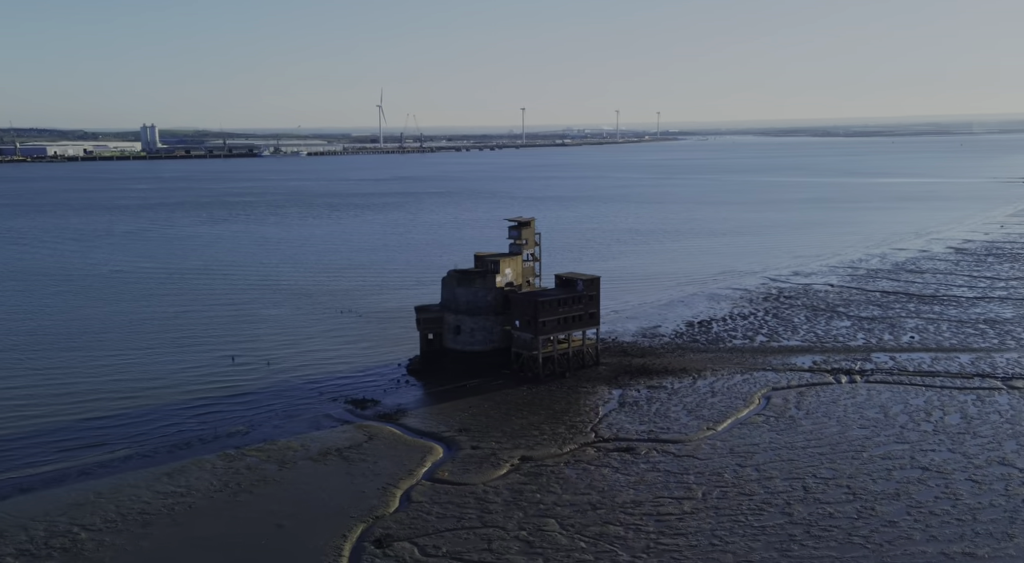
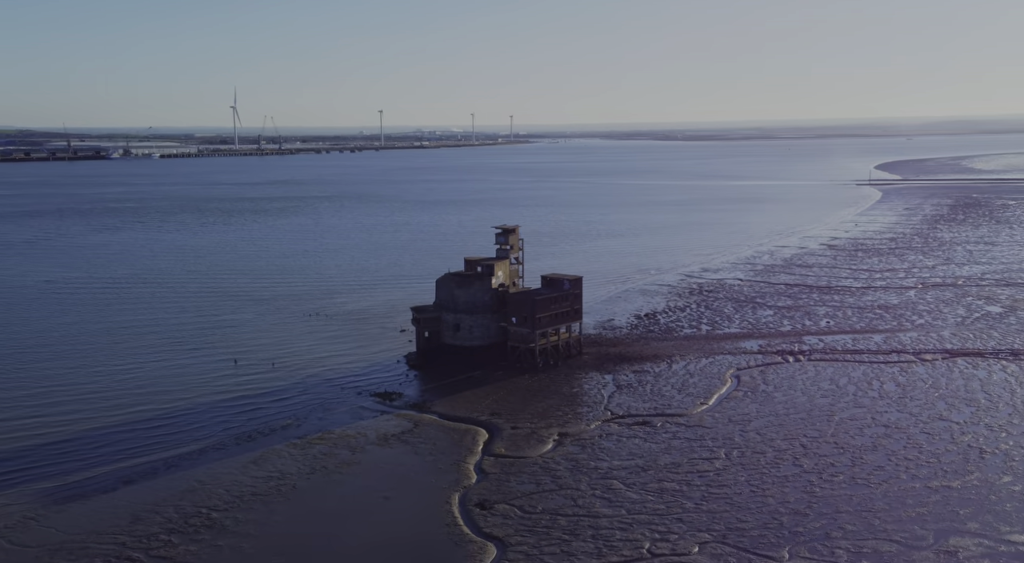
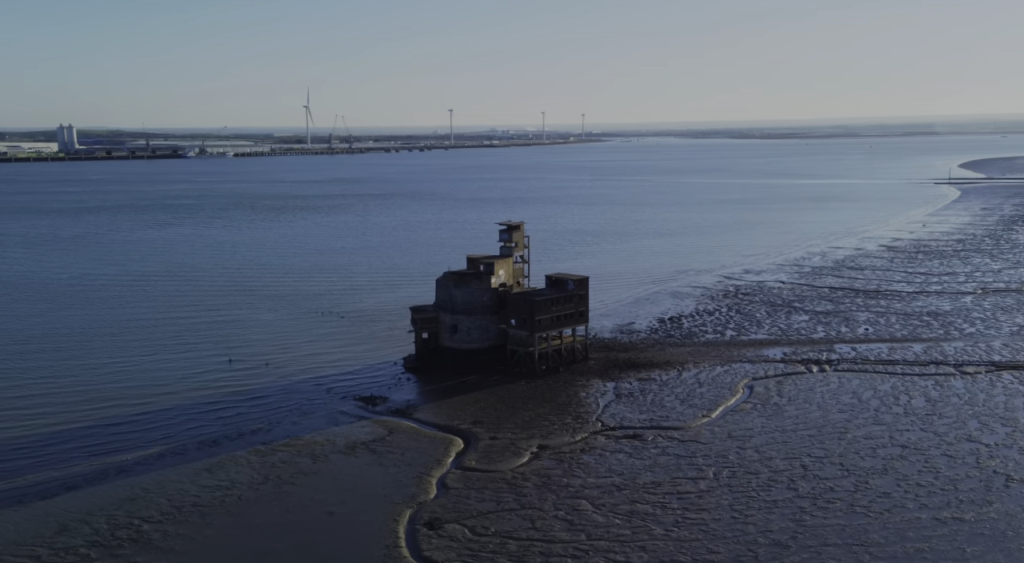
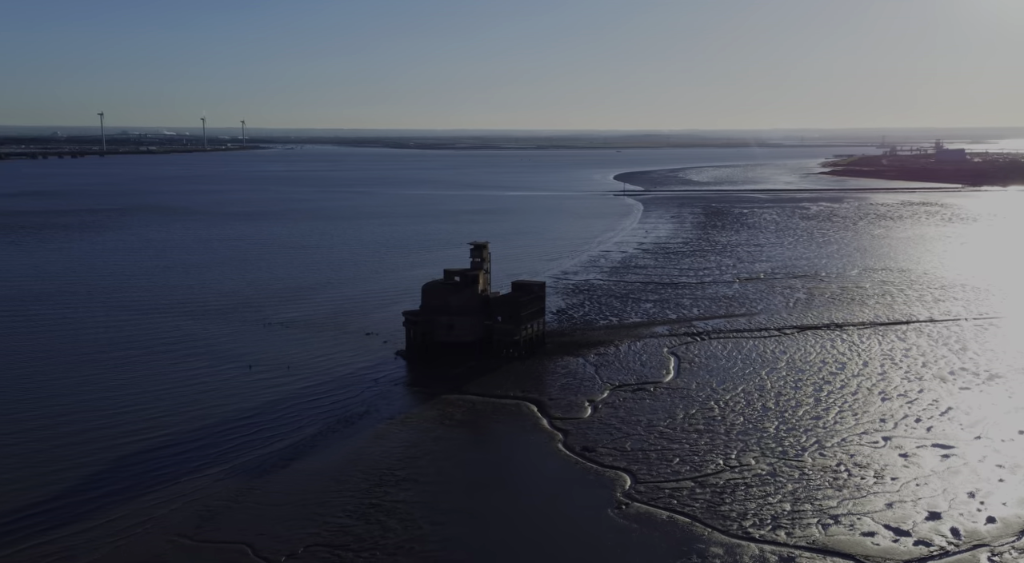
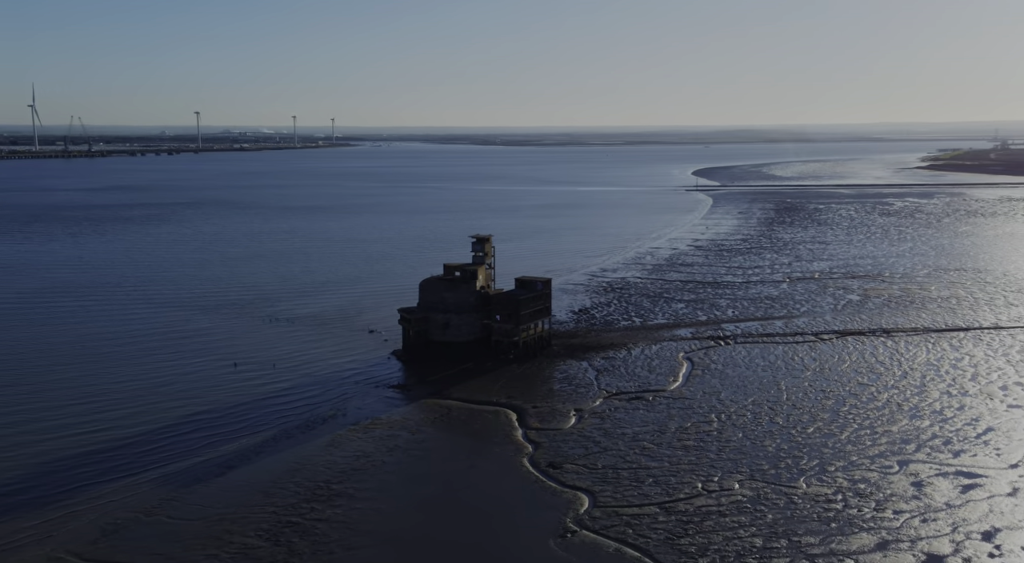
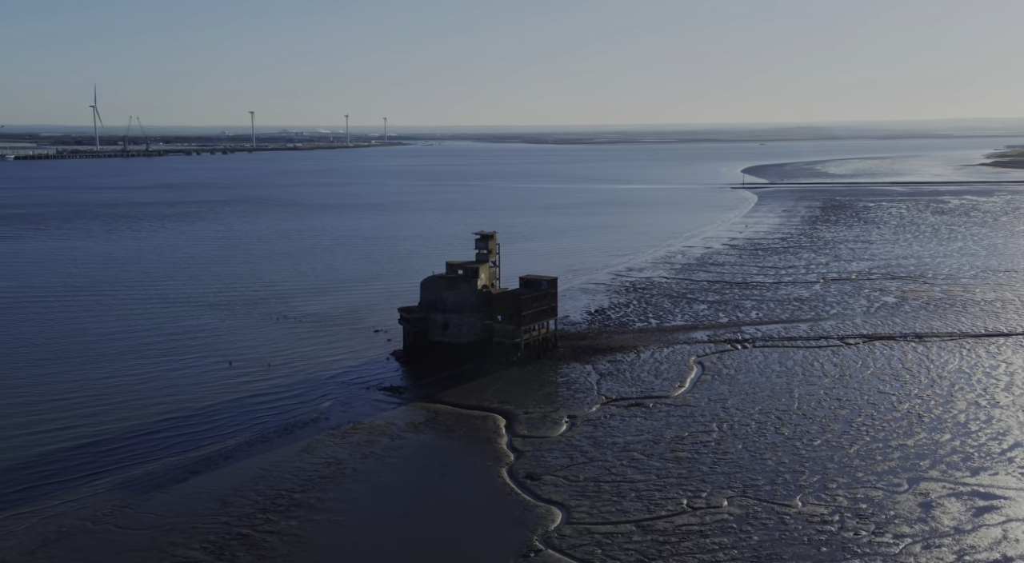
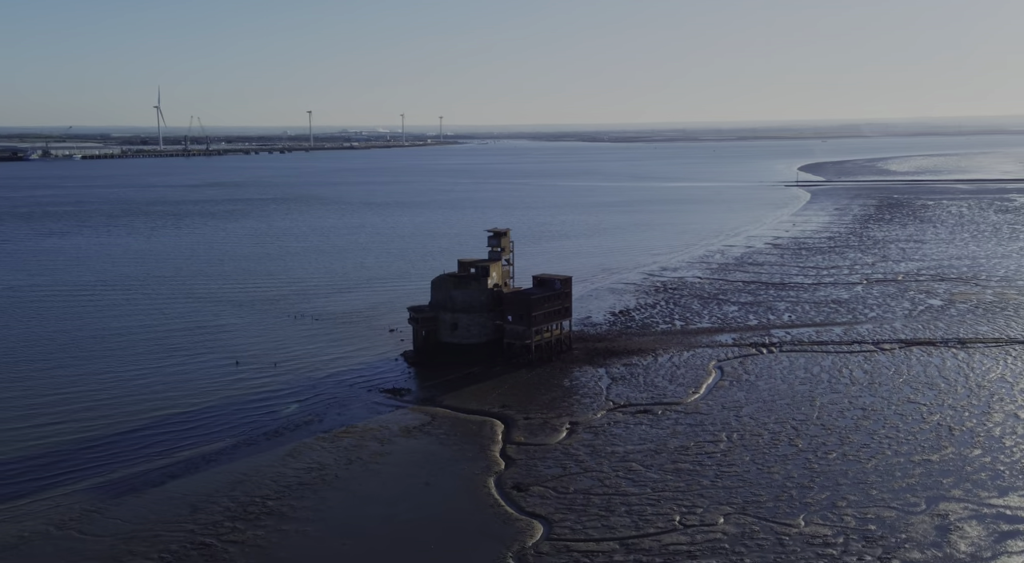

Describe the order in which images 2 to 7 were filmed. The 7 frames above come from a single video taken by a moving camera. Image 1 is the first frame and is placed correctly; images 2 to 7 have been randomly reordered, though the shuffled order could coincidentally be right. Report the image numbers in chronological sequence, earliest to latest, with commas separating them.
3, 2, 7, 6, 5, 4
